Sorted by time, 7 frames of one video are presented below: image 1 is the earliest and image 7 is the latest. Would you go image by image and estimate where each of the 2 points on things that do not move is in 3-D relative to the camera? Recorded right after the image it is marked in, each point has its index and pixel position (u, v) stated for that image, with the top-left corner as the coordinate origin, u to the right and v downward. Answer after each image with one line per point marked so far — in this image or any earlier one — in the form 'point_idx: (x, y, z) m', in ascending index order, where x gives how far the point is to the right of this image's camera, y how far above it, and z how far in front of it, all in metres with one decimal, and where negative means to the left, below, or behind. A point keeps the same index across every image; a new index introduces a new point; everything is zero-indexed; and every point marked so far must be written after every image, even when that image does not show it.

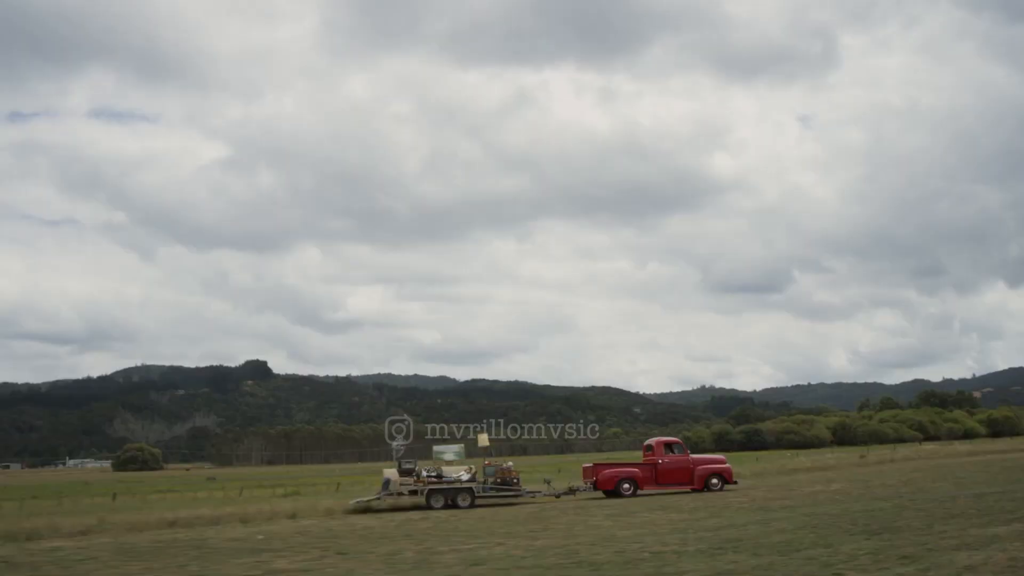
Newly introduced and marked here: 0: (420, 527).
0: (-2.0, -5.2, +18.1) m
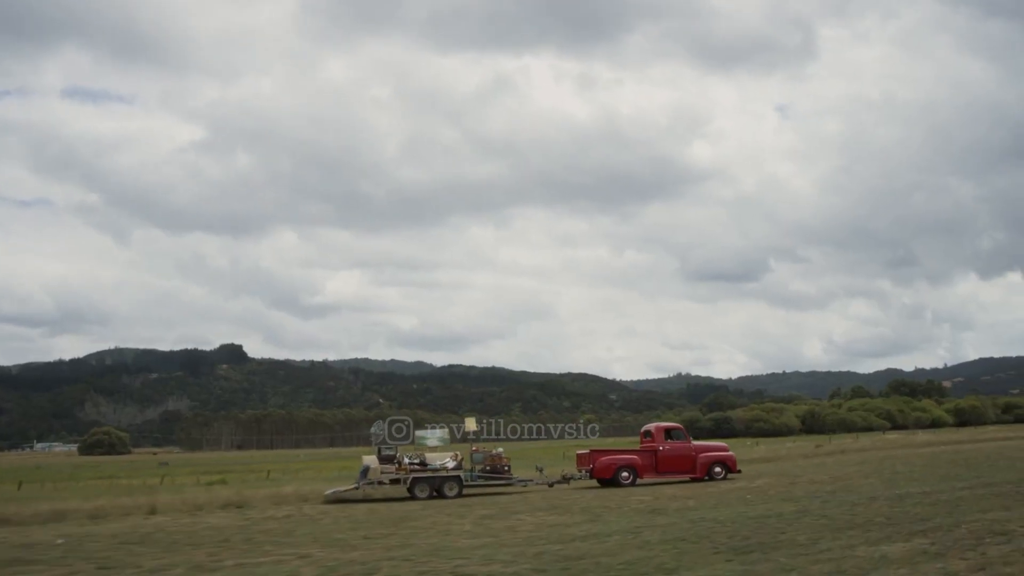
0: (-4.6, -4.5, +15.7) m
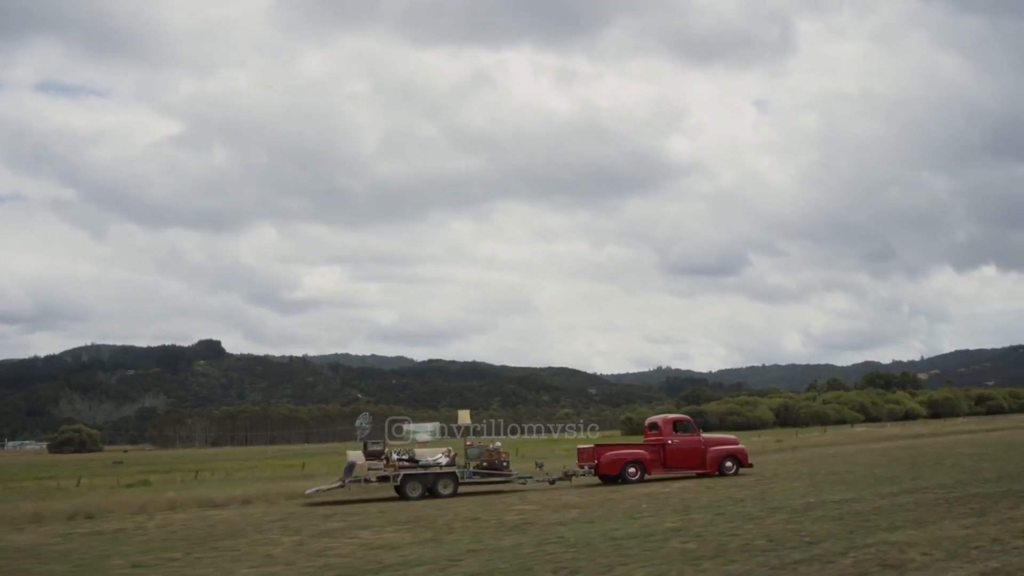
0: (-7.1, -4.1, +13.2) m
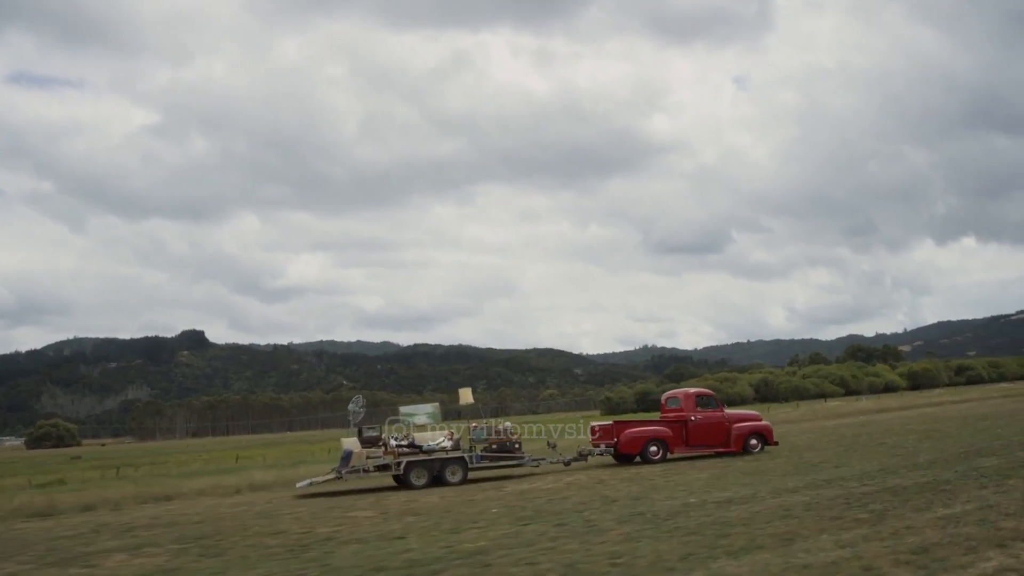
0: (-9.6, -3.8, +10.3) m
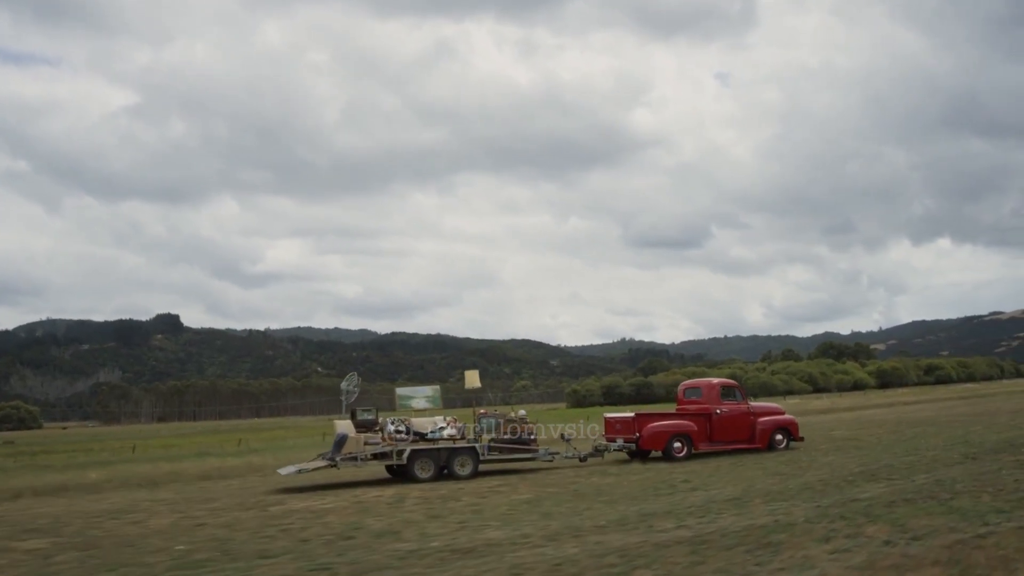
0: (-12.7, -3.1, +6.8) m
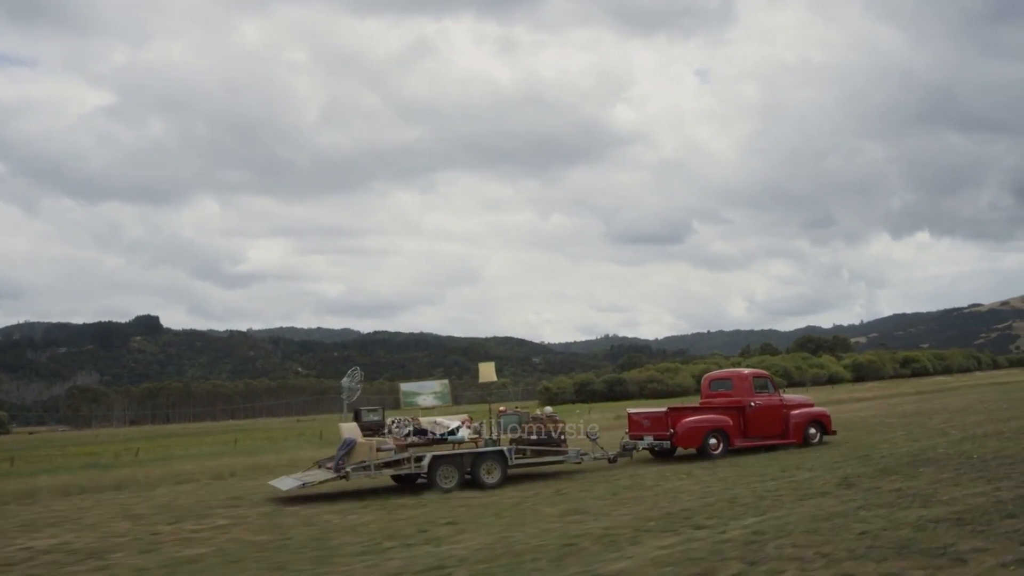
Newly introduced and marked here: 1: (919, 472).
0: (-15.9, -2.9, +3.0) m
1: (+5.1, -2.3, +10.5) m
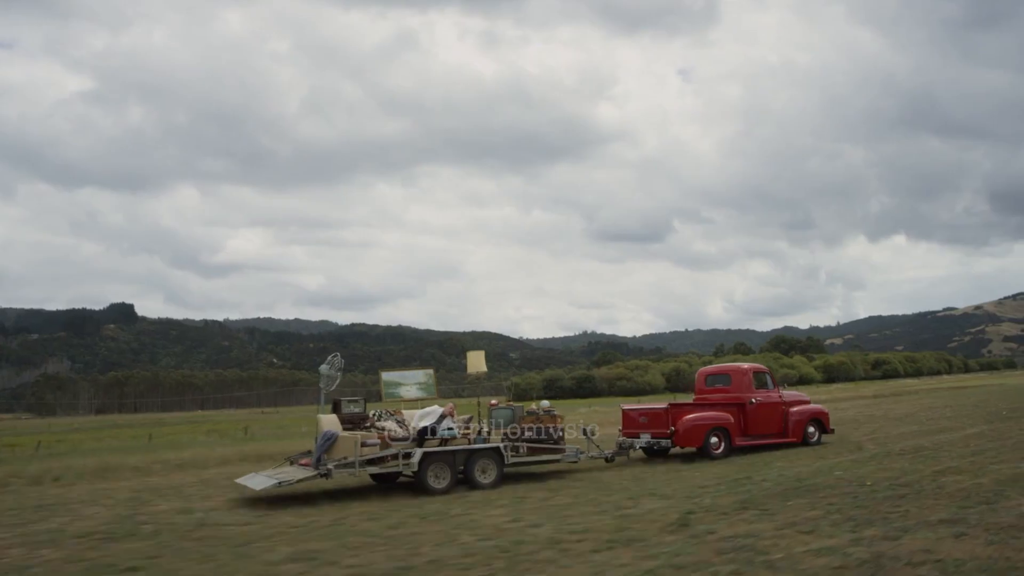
0: (-18.2, -2.4, +0.1) m
1: (+2.6, -2.1, +8.1) m
